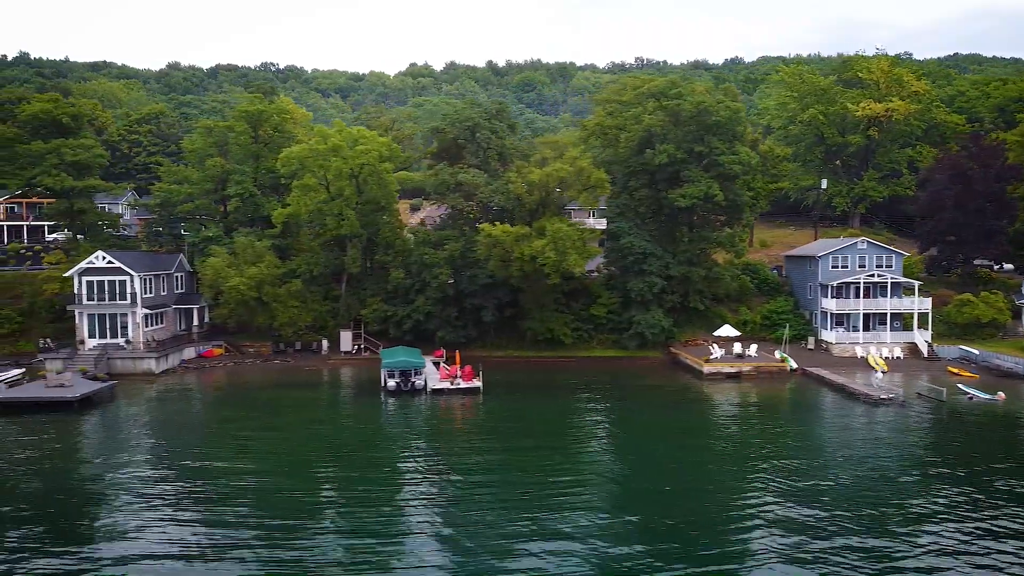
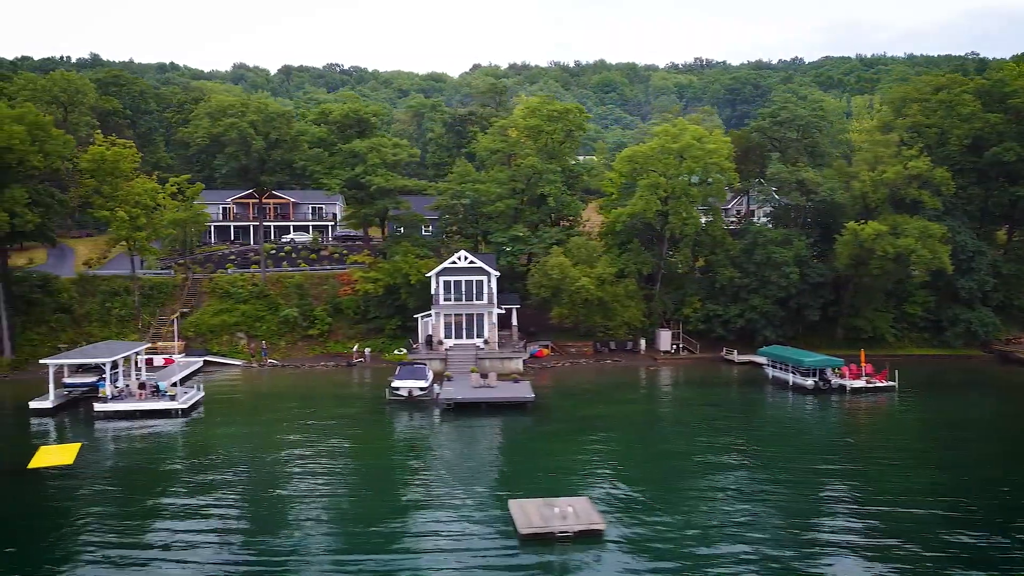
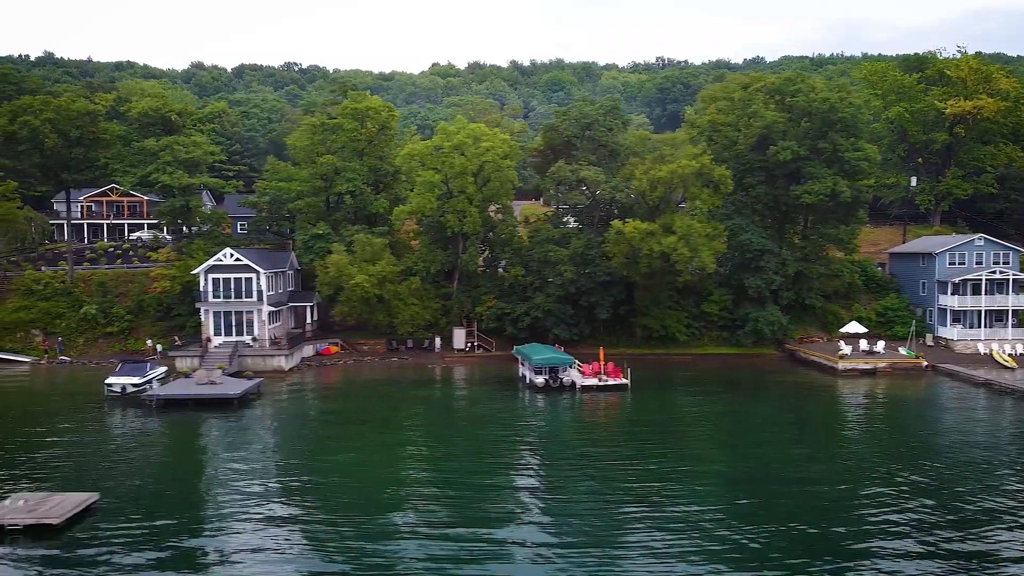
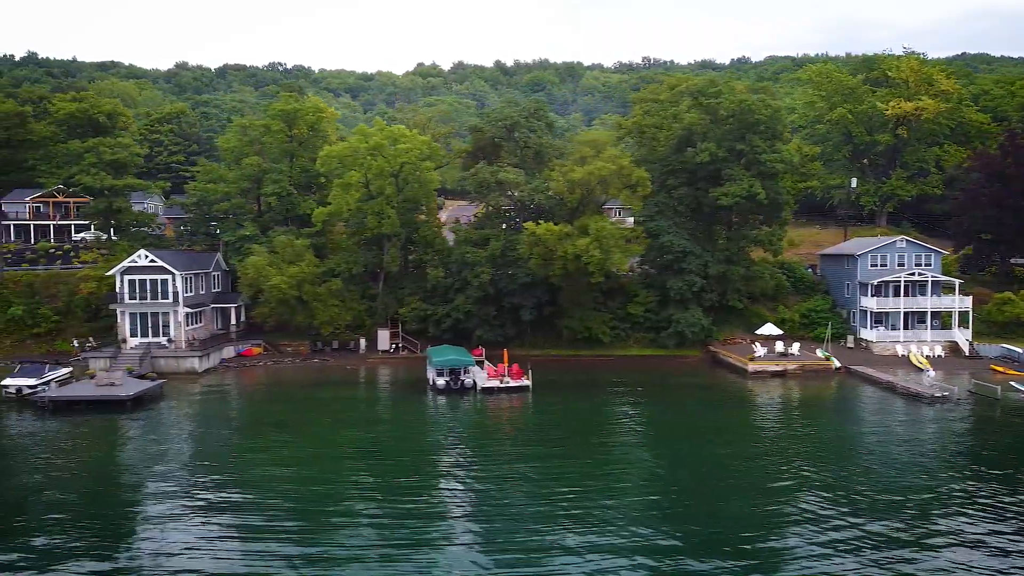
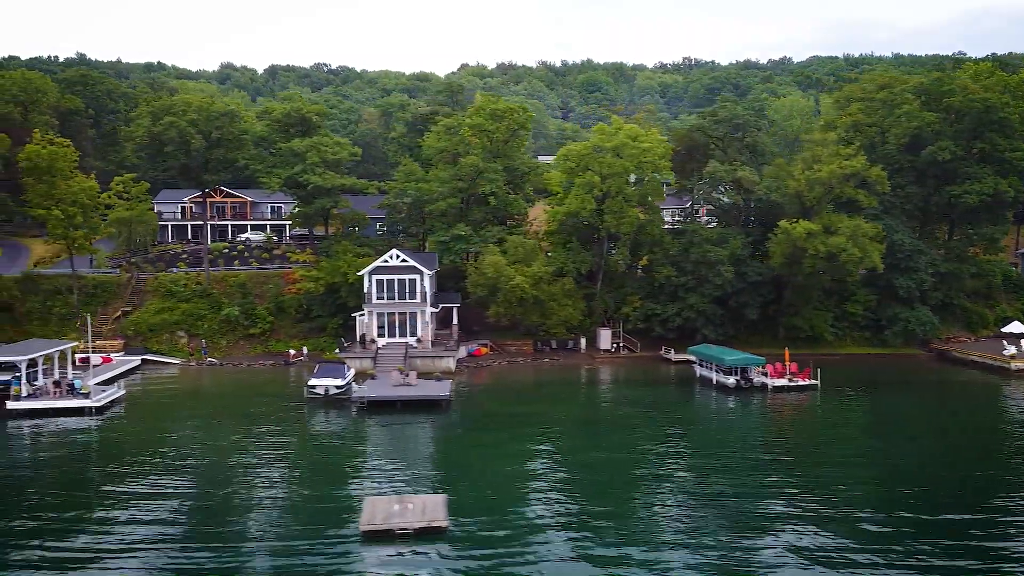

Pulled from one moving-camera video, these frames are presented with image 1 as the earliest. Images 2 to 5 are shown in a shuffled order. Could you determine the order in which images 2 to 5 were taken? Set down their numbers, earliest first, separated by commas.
4, 3, 5, 2
